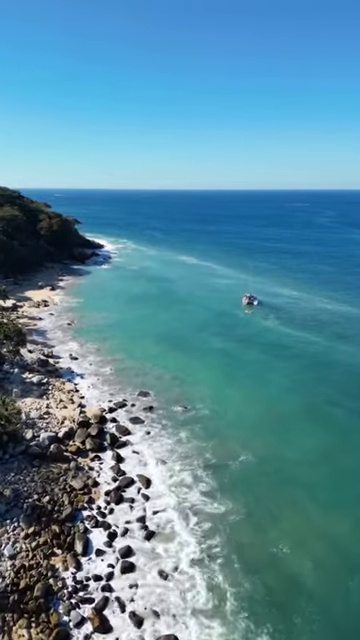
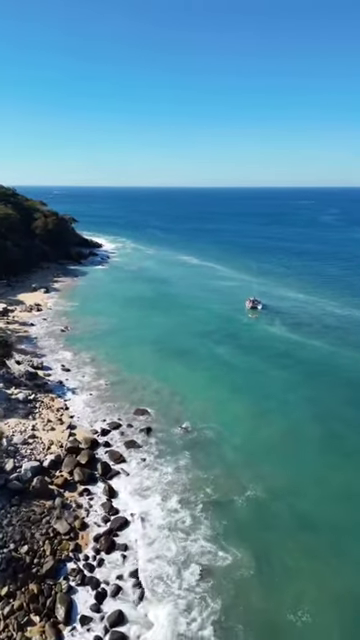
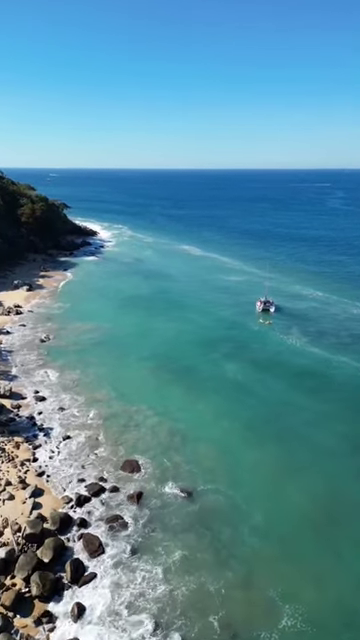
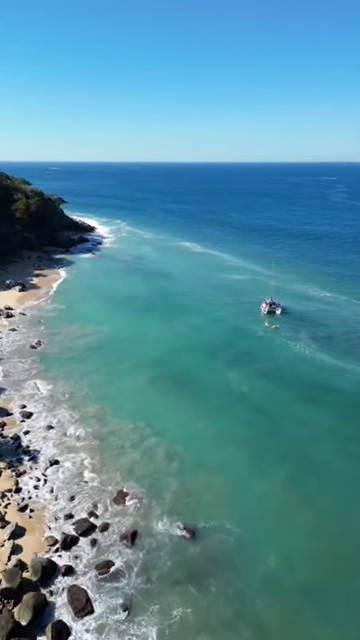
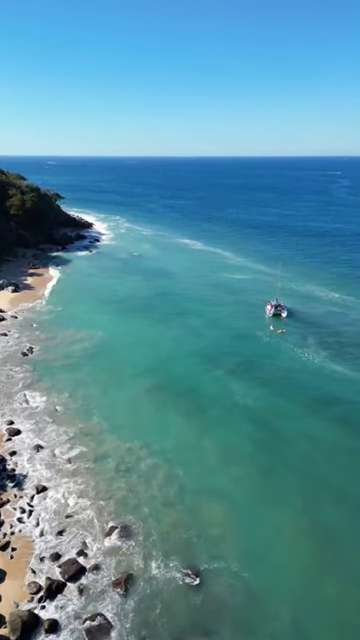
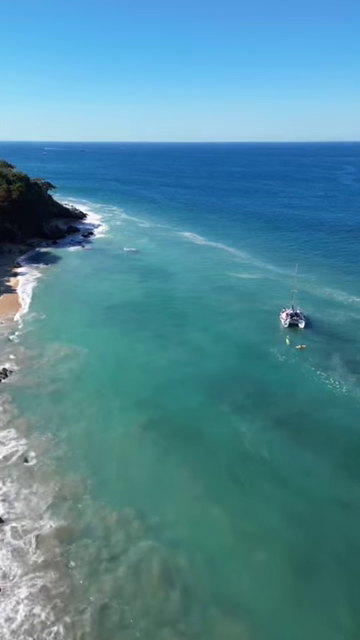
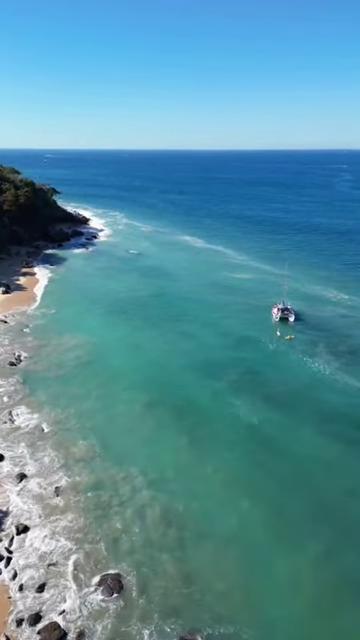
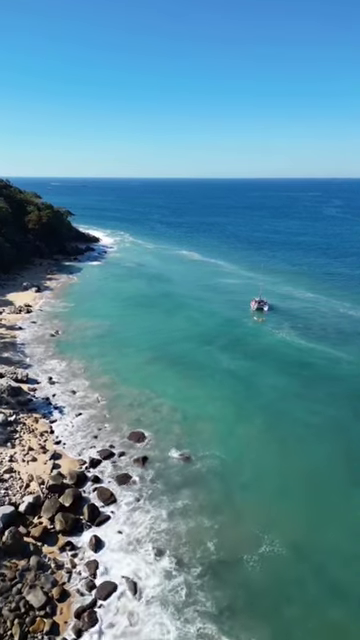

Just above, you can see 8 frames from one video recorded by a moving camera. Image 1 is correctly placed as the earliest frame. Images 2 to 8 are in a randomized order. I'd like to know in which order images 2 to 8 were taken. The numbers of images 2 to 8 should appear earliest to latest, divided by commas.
2, 8, 3, 4, 5, 7, 6
